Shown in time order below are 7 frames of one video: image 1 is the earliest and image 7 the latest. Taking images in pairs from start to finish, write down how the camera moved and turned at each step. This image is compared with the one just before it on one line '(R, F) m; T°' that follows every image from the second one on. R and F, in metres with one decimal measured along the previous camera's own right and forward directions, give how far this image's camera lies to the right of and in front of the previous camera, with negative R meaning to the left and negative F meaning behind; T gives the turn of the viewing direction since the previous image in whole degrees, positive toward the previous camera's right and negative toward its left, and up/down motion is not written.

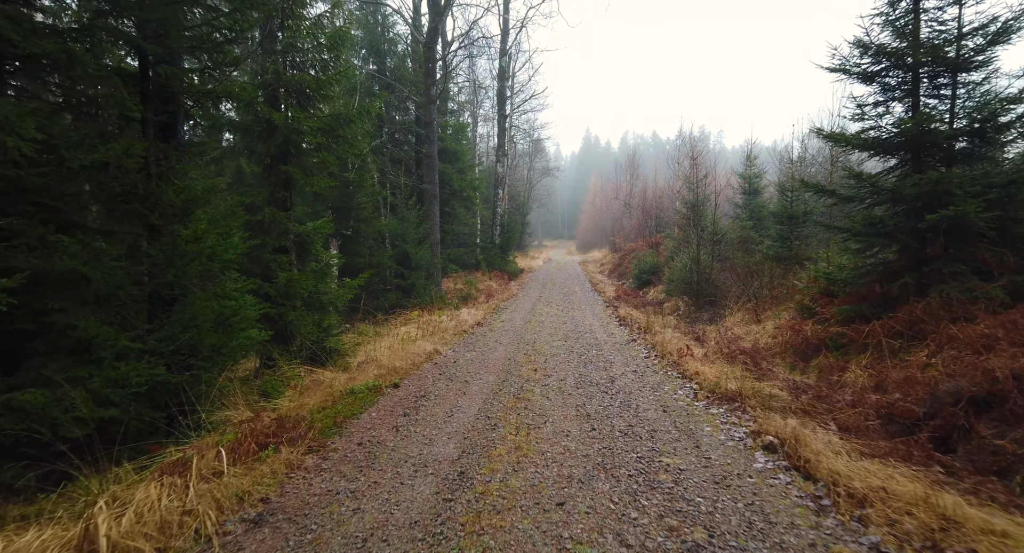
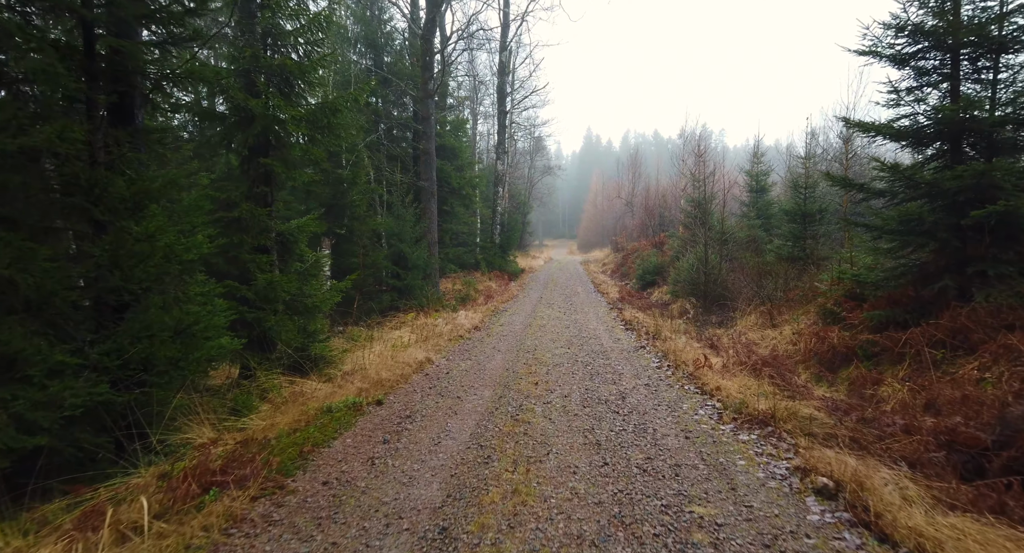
(0.0, +0.7) m; 0°
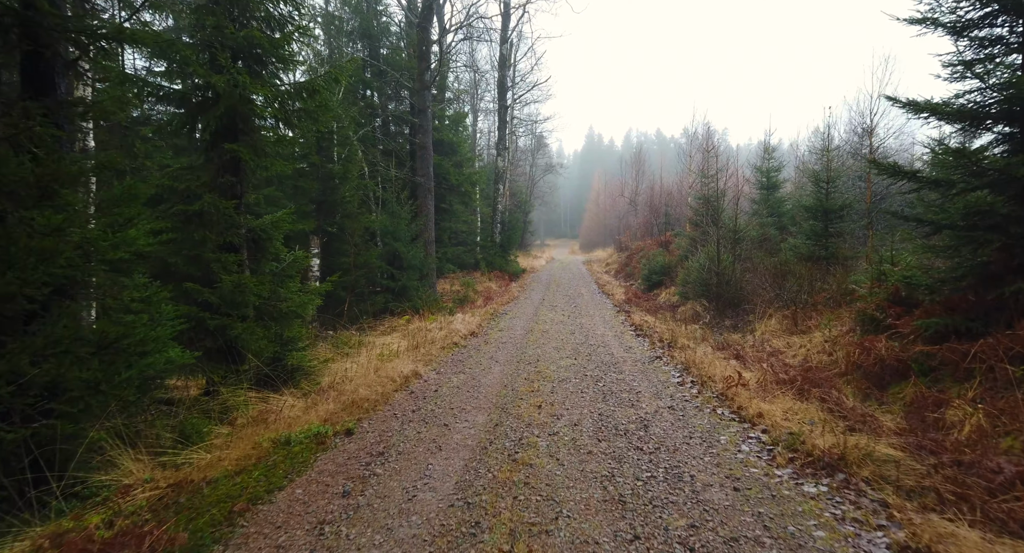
(0.0, +1.0) m; 0°
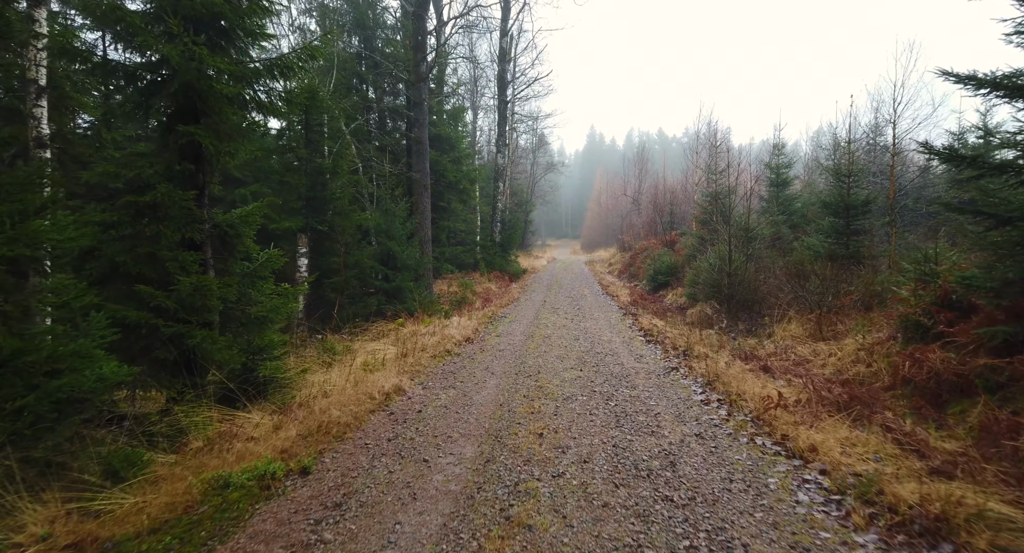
(0.0, +0.9) m; 0°
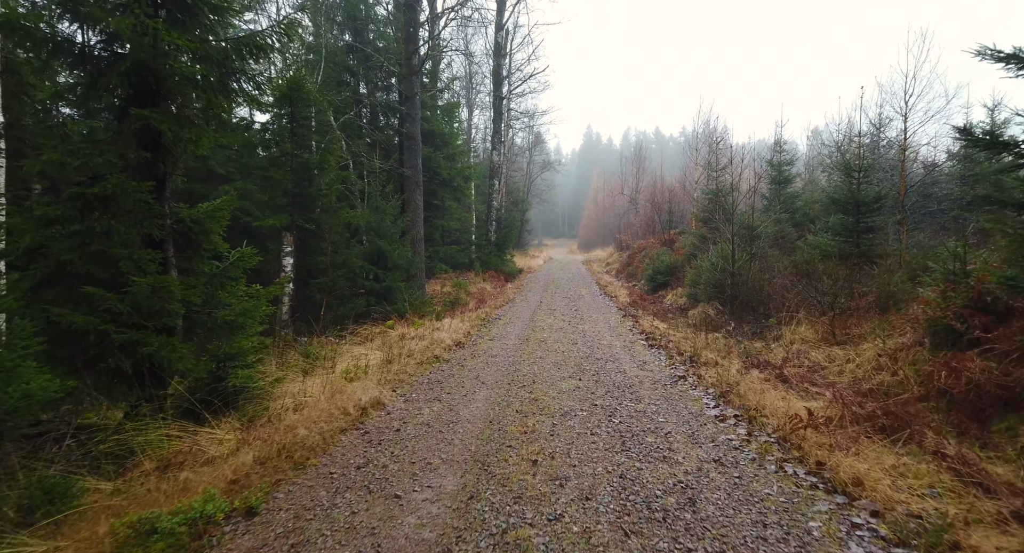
(+0.1, +0.6) m; 0°
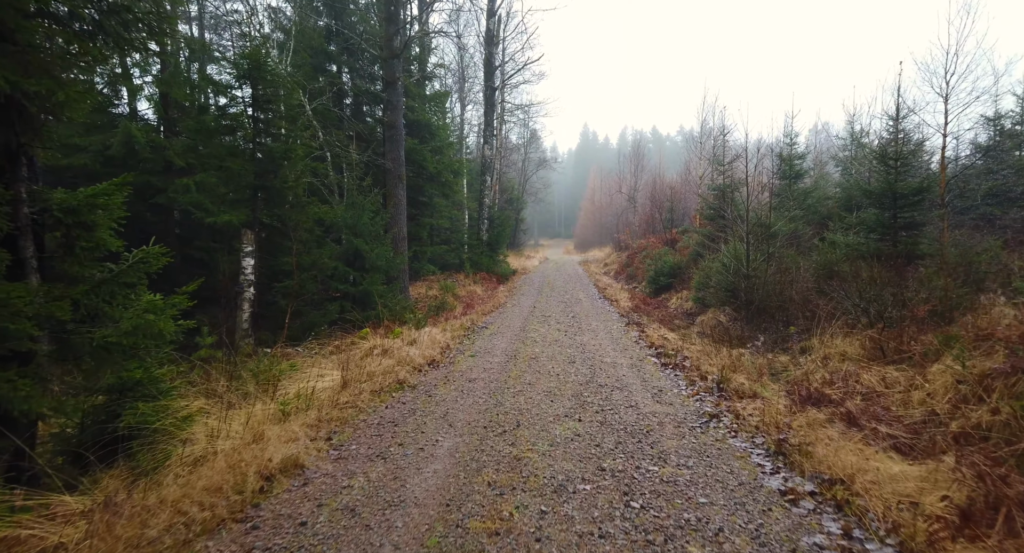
(+0.2, +1.6) m; 0°
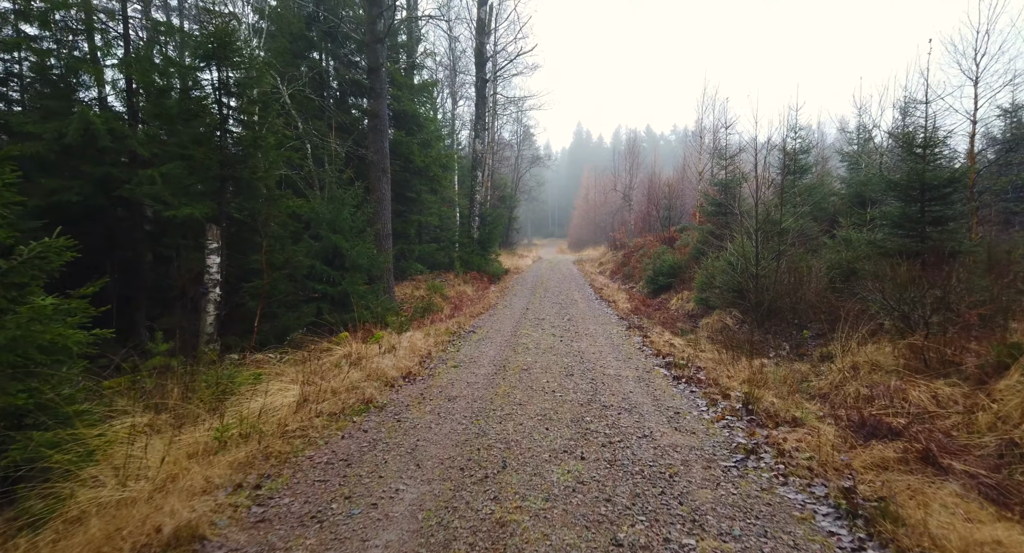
(+0.1, +1.1) m; +1°
